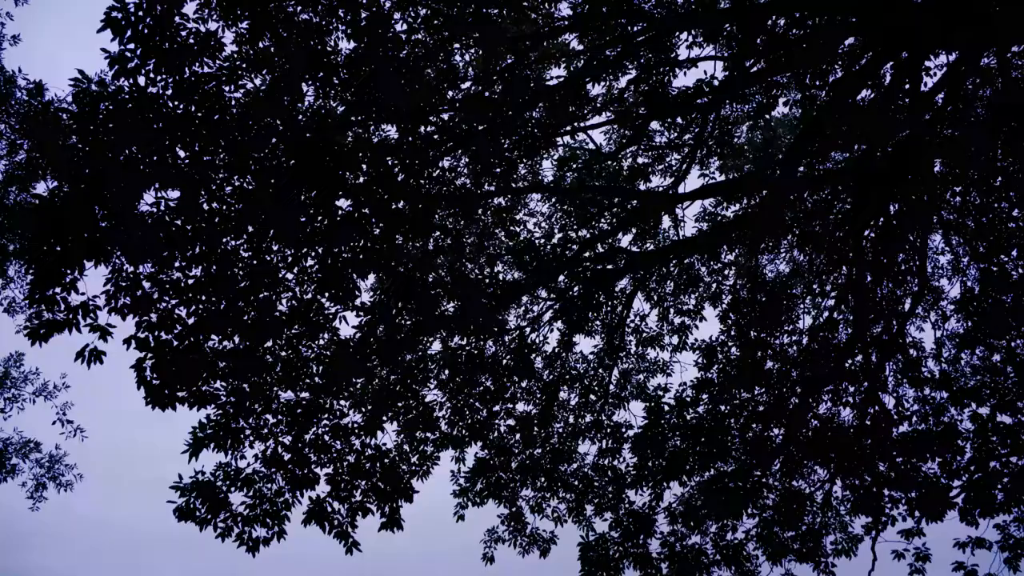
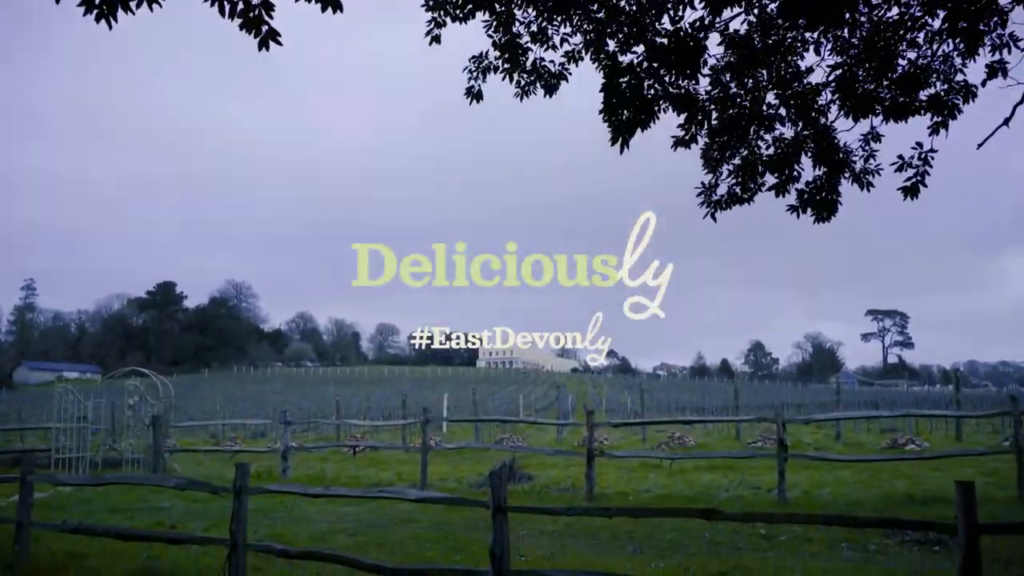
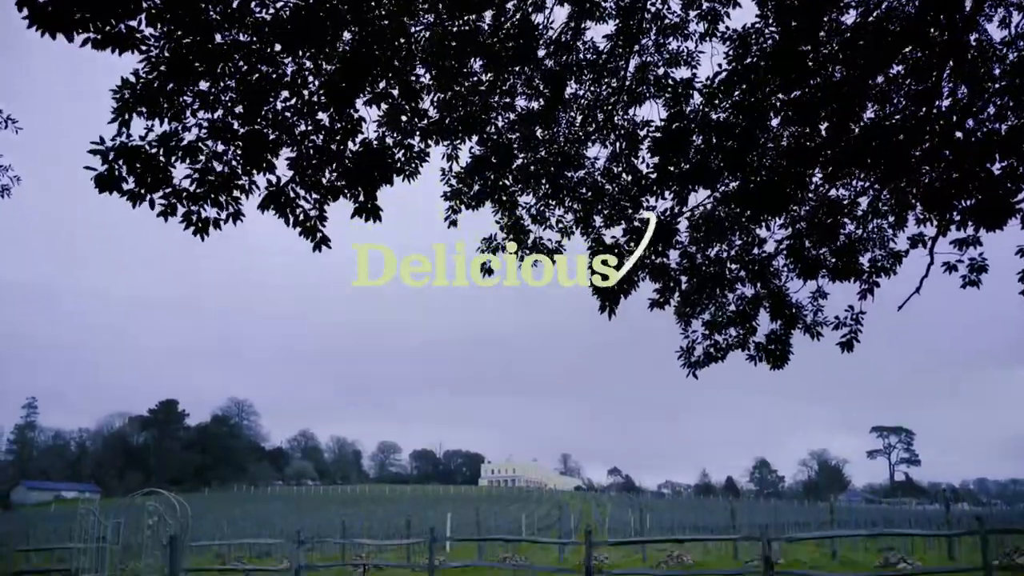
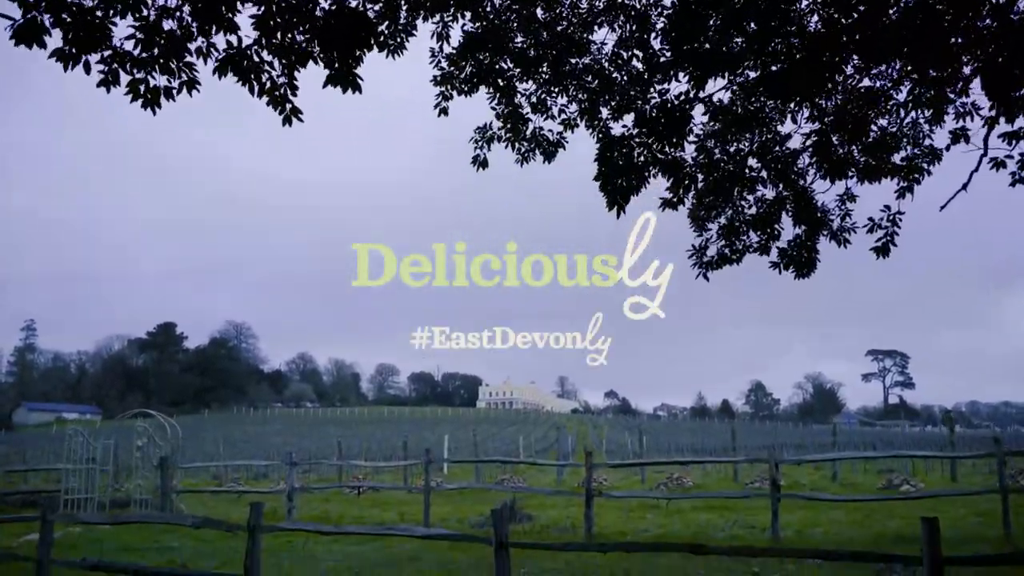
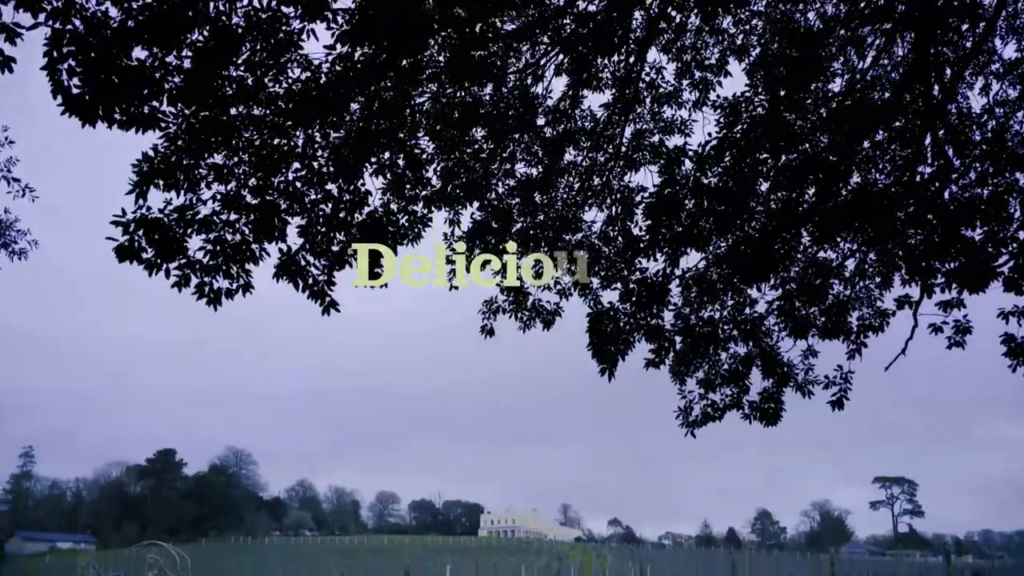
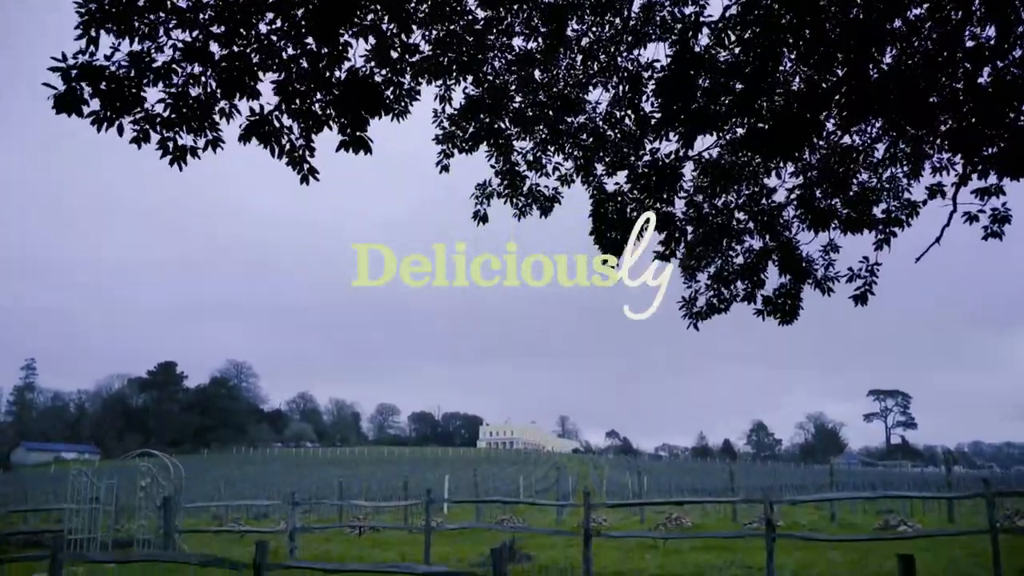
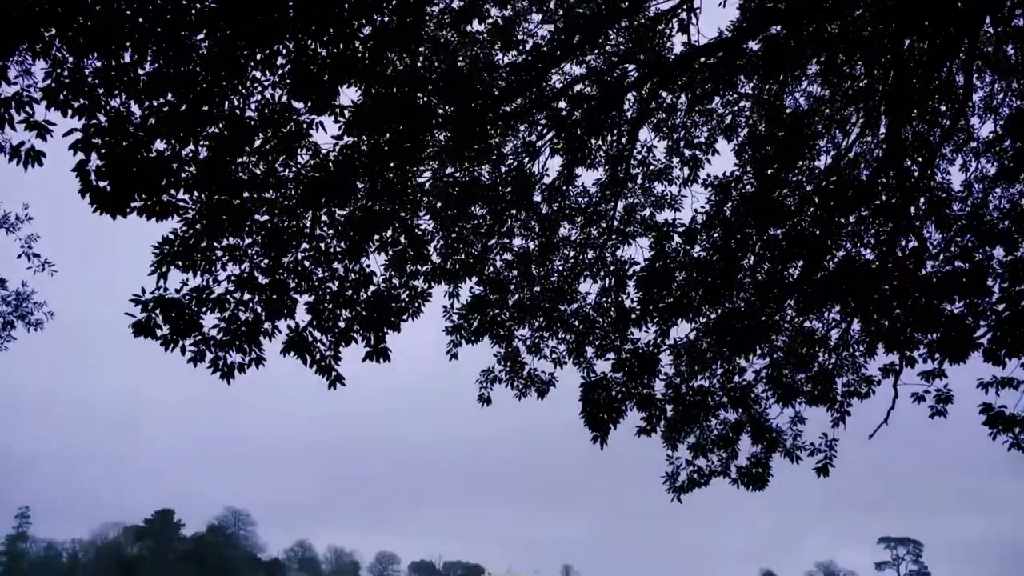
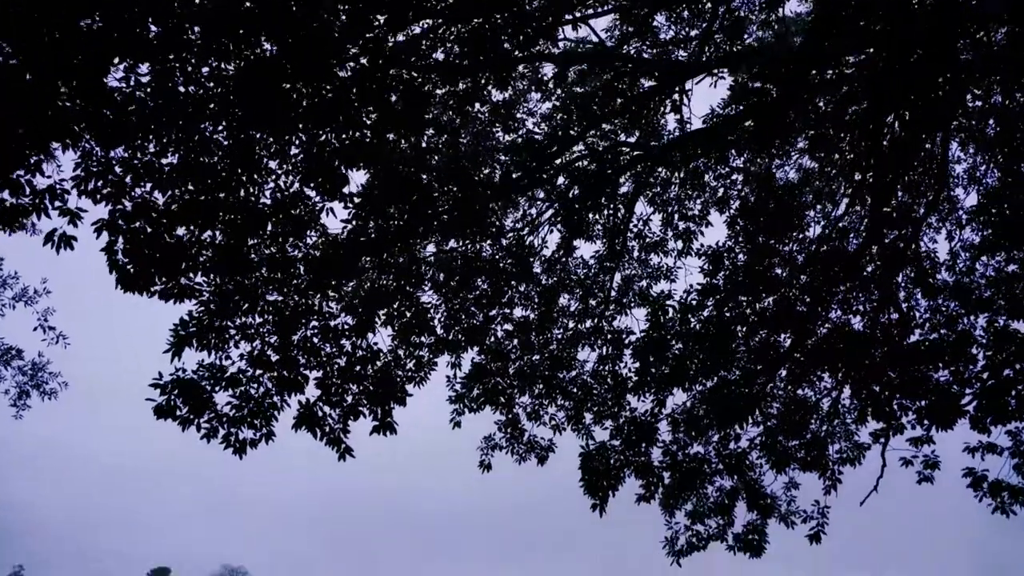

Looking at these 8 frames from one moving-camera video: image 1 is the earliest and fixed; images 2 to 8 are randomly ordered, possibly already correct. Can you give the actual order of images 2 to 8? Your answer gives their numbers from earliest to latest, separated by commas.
8, 7, 5, 3, 6, 4, 2
